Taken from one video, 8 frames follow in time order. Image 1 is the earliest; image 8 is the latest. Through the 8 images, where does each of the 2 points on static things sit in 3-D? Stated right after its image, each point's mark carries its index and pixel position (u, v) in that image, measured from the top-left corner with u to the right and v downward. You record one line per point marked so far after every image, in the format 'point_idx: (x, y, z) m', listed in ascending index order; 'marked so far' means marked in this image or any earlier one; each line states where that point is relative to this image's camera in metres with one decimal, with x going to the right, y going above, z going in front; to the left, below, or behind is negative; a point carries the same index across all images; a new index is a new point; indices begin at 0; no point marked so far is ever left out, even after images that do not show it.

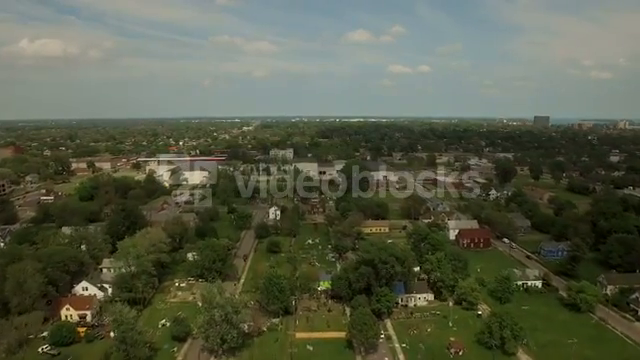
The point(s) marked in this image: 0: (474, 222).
0: (+6.4, -1.8, +19.6) m
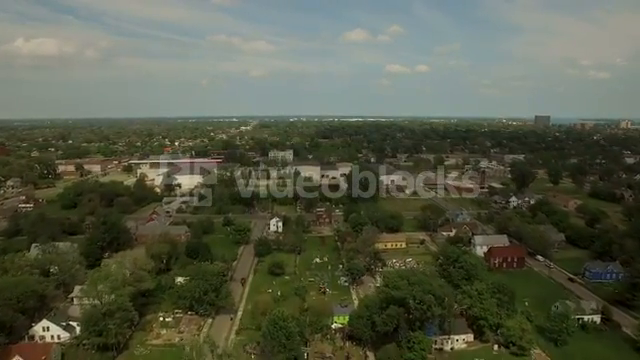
0: (+6.7, -2.1, +17.3) m
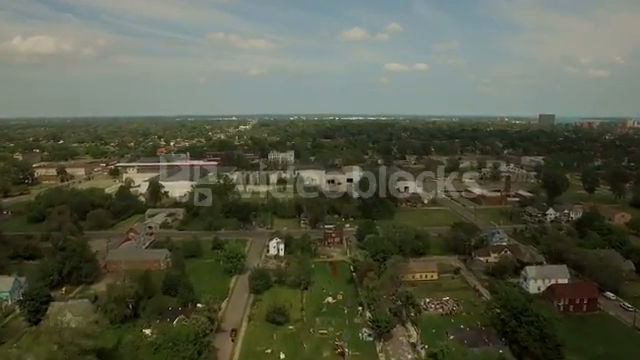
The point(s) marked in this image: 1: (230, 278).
0: (+7.1, -2.6, +13.7) m
1: (-2.8, -3.1, +14.8) m
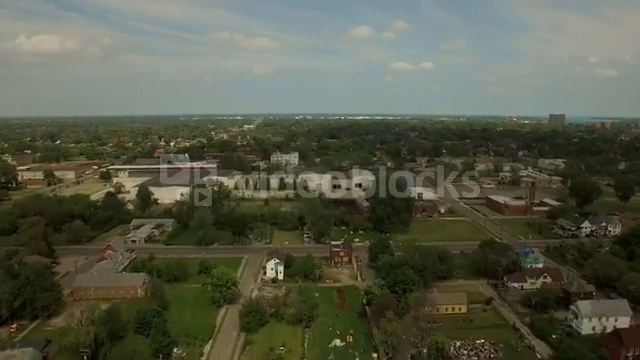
0: (+7.2, -3.0, +11.2) m
1: (-2.7, -3.4, +12.3) m
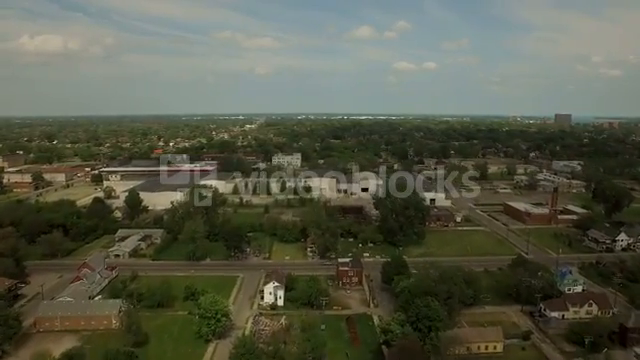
0: (+7.3, -3.2, +9.1) m
1: (-2.5, -3.7, +10.3) m
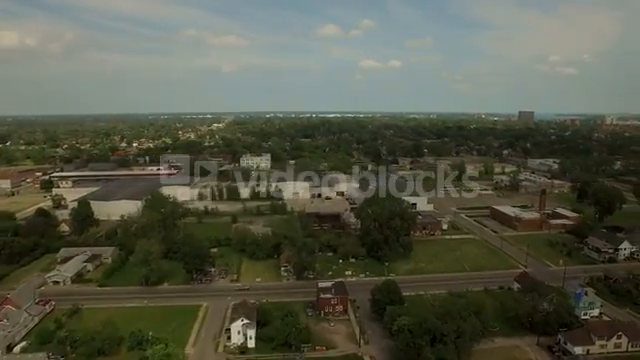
0: (+7.1, -3.4, +7.5) m
1: (-2.8, -4.0, +8.0) m
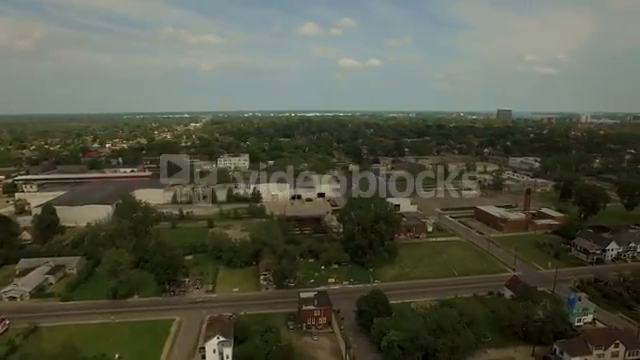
0: (+6.9, -3.5, +7.0) m
1: (-3.1, -4.1, +7.1) m
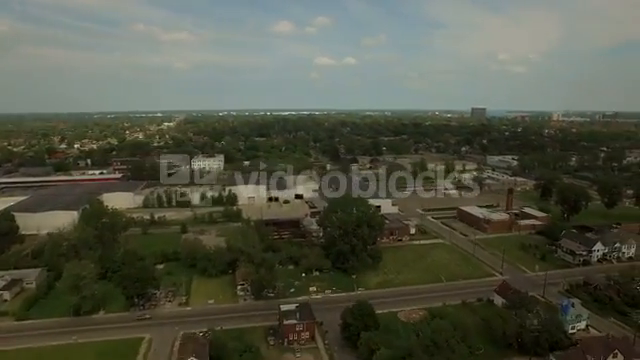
0: (+6.7, -3.5, +6.5) m
1: (-3.2, -4.2, +6.2) m
